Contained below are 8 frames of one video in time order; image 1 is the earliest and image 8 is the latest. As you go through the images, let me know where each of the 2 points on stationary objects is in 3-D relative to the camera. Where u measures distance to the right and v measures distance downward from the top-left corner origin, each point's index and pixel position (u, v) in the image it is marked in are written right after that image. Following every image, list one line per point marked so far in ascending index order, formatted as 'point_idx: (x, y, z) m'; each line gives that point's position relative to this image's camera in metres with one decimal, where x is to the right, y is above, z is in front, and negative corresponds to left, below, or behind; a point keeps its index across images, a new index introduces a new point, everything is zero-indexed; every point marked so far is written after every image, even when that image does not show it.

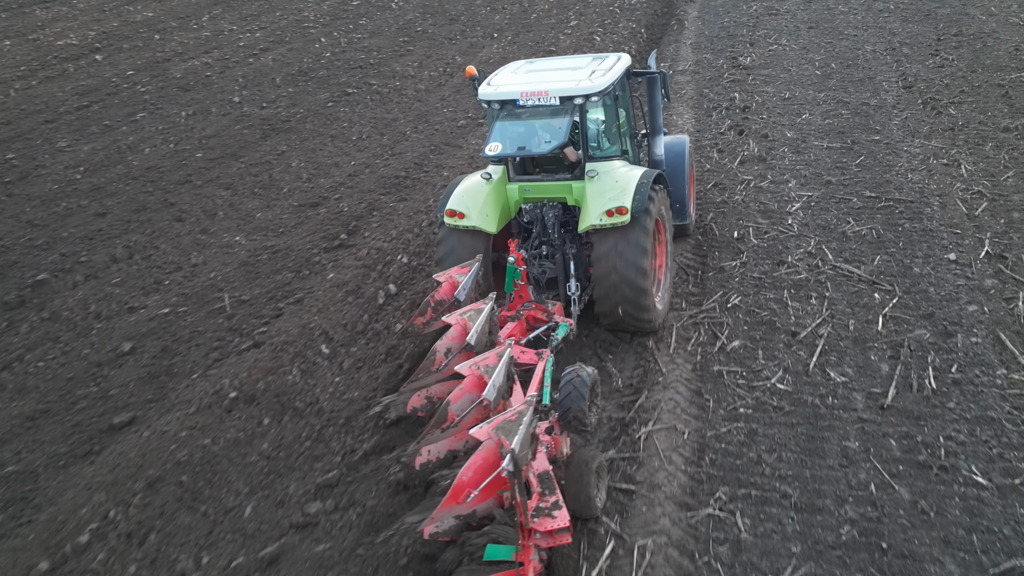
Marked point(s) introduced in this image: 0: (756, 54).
0: (+2.6, +2.5, +9.4) m
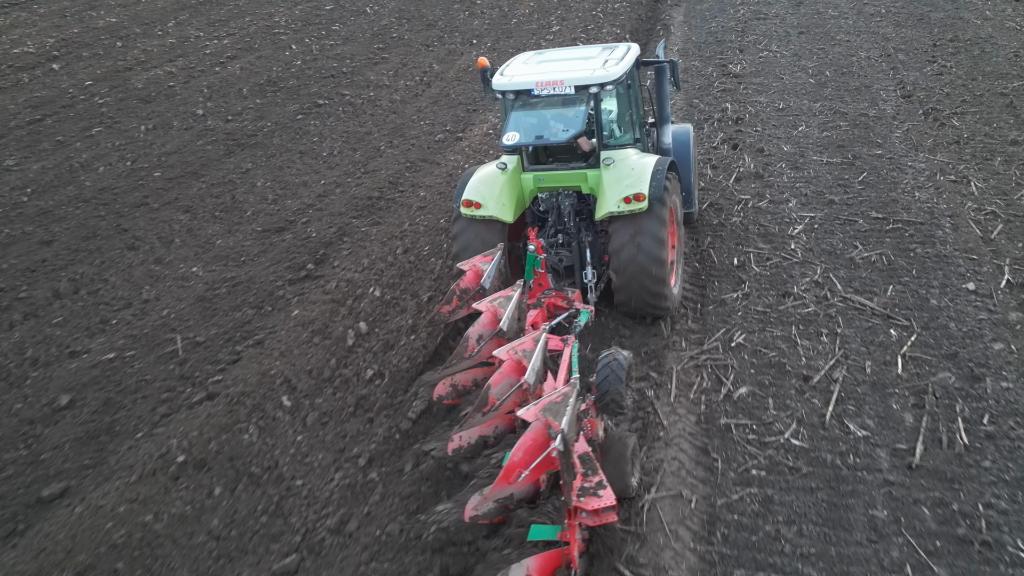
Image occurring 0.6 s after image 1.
0: (+2.4, +2.3, +9.0) m
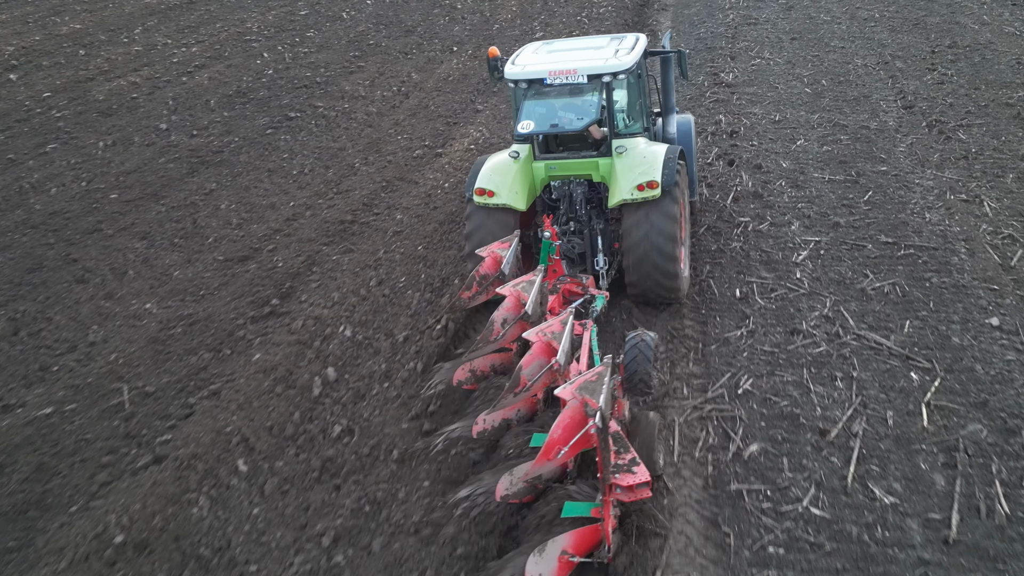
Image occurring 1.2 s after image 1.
0: (+2.2, +2.1, +8.6) m
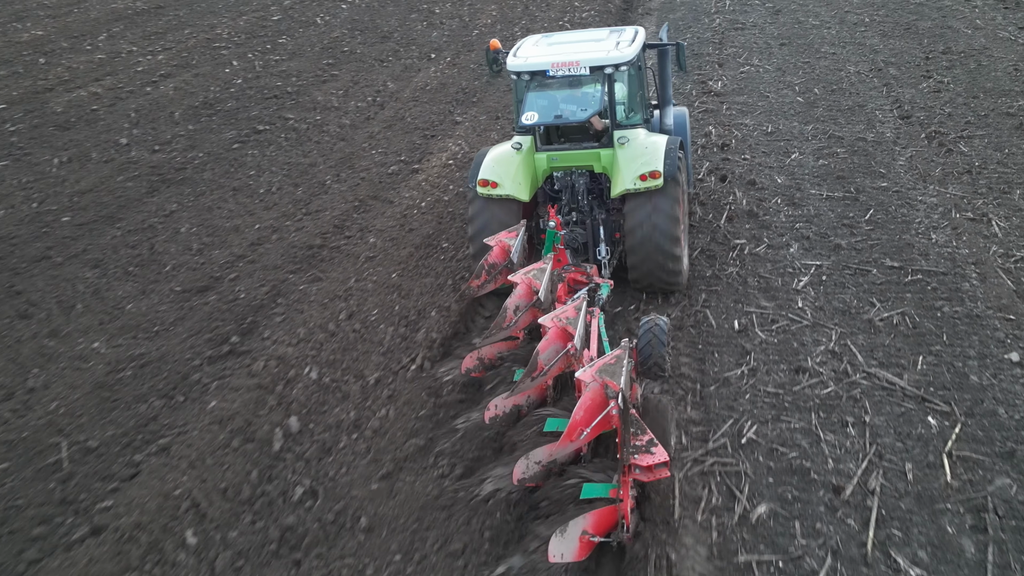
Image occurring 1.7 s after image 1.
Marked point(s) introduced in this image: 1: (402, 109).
0: (+2.0, +2.0, +8.3) m
1: (-1.0, +1.6, +7.9) m
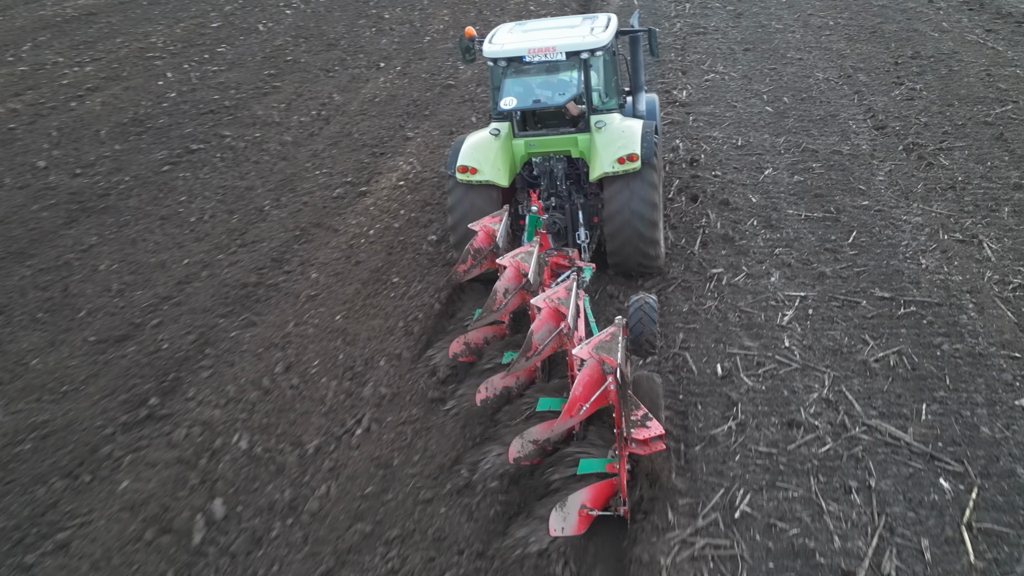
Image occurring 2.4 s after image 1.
0: (+1.6, +1.8, +7.9) m
1: (-1.4, +1.4, +7.4) m
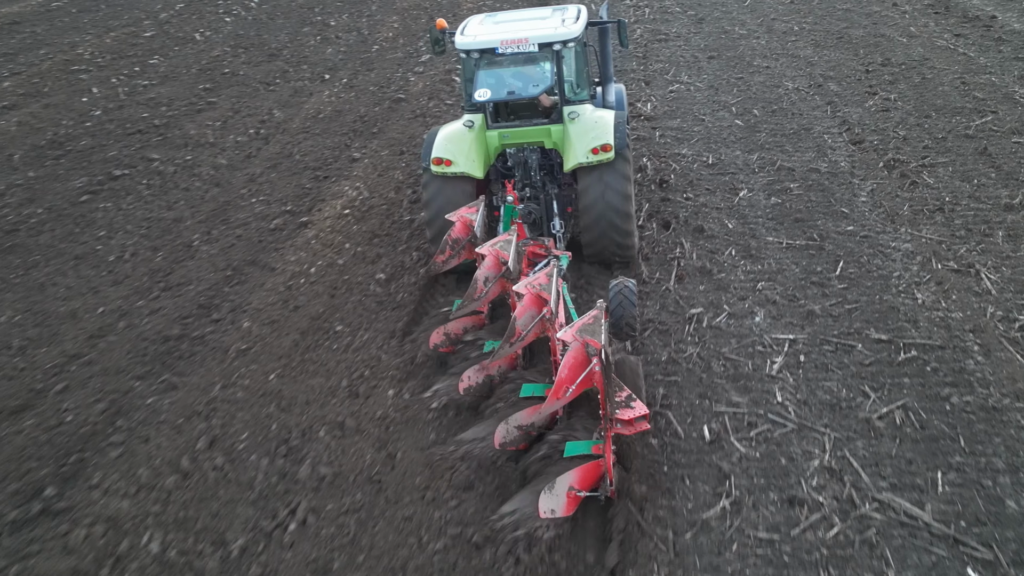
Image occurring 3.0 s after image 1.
0: (+1.2, +1.6, +7.5) m
1: (-1.7, +1.1, +6.8) m
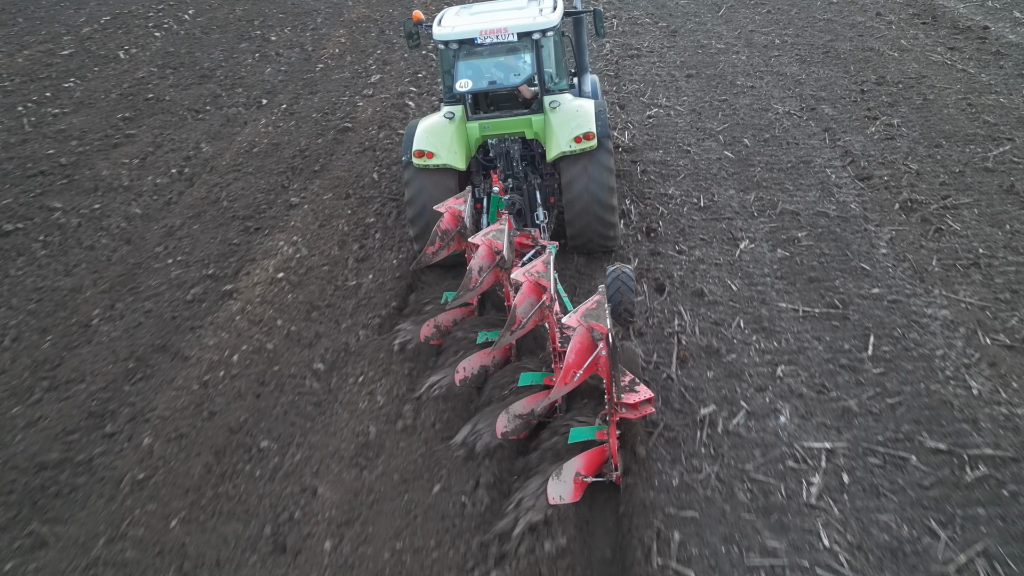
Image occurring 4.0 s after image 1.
0: (+0.9, +1.3, +6.7) m
1: (-2.0, +0.7, +5.9) m
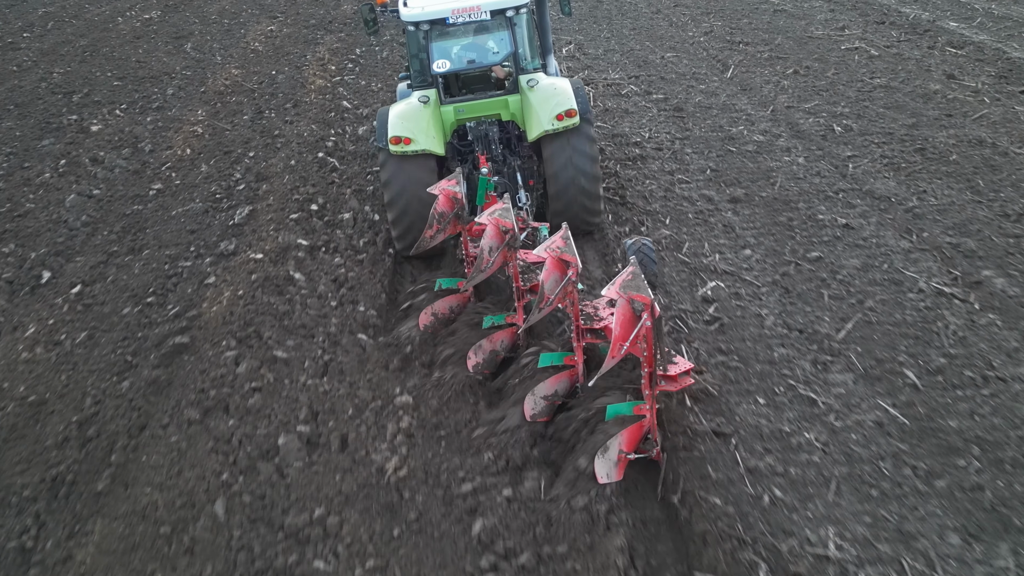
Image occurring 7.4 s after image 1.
0: (+0.8, -0.2, +3.9) m
1: (-2.0, -0.8, +2.8) m
